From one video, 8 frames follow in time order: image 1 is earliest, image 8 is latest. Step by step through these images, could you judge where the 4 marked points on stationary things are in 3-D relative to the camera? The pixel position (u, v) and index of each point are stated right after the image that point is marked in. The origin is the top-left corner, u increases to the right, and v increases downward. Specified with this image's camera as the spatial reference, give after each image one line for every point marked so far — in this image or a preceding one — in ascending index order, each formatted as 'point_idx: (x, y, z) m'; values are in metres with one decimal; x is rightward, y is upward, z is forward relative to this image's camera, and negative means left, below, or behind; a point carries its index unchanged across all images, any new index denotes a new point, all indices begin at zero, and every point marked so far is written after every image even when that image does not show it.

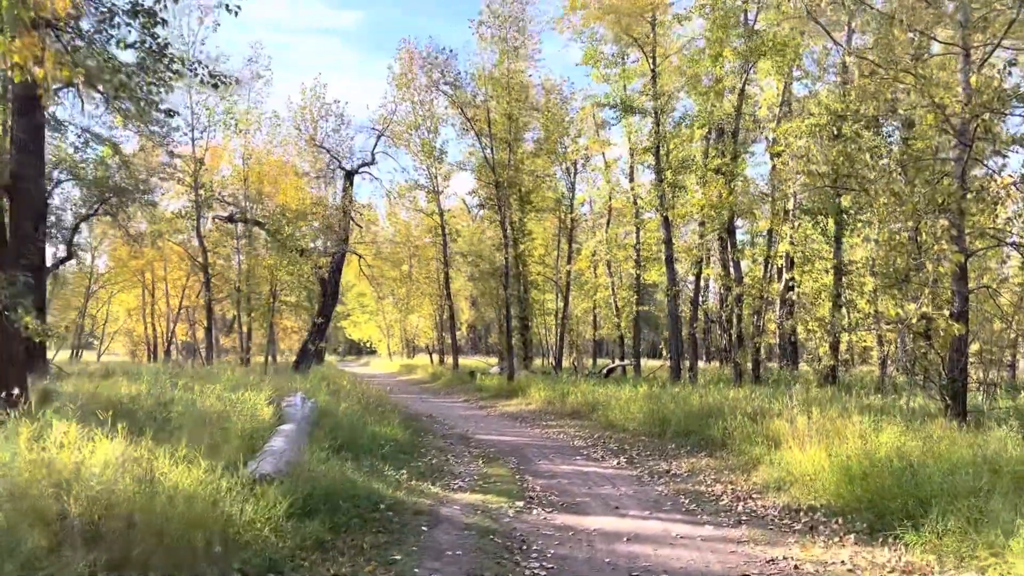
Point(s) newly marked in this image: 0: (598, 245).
0: (+2.0, +1.0, +20.0) m
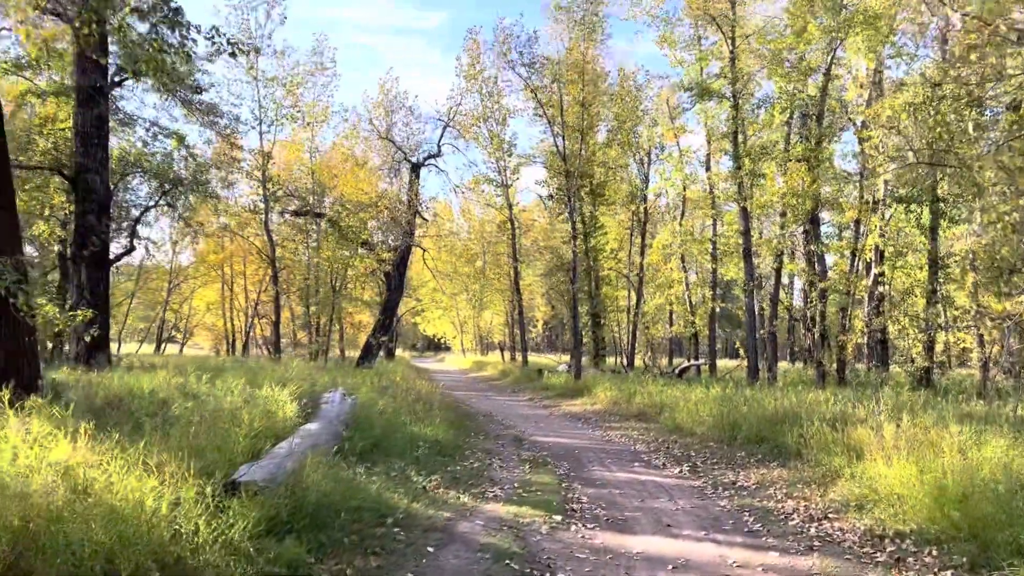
0: (+3.6, +1.1, +19.1) m
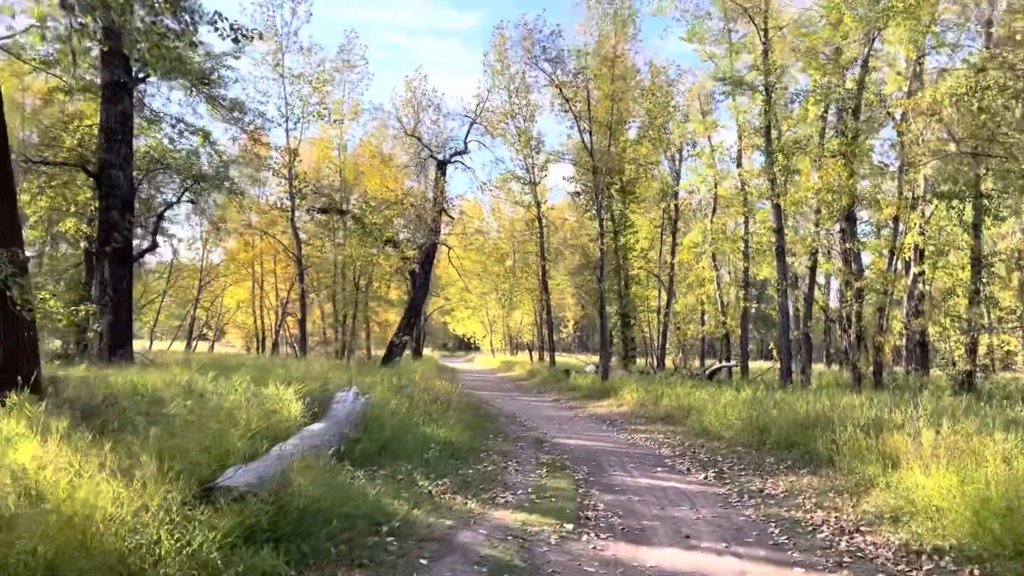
0: (+4.2, +1.1, +18.6) m
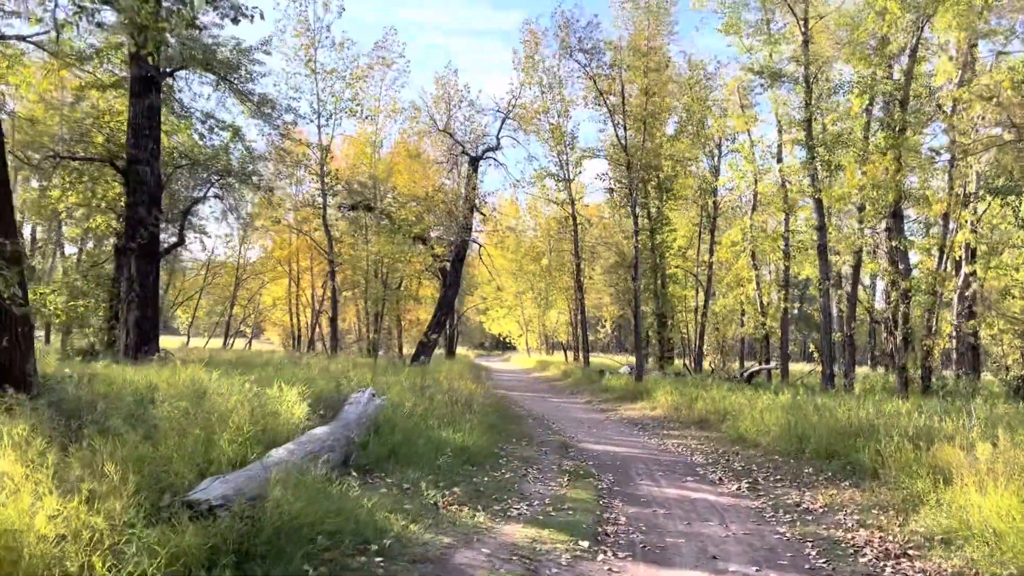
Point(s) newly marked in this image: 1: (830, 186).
0: (+4.9, +1.1, +18.0) m
1: (+5.3, +1.7, +14.0) m
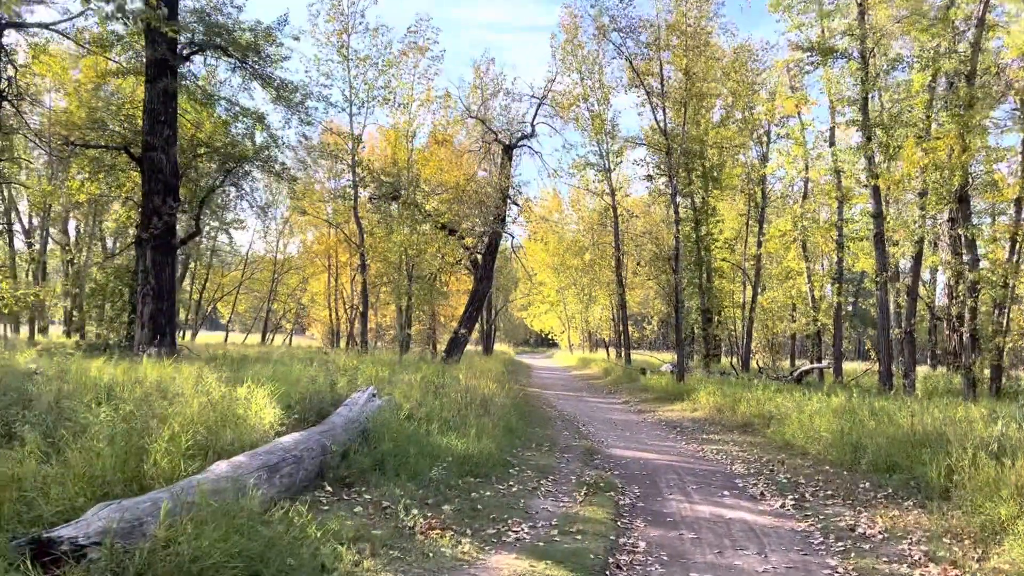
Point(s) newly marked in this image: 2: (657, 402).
0: (+5.6, +1.3, +16.9) m
1: (+5.7, +1.8, +12.9) m
2: (+2.5, -1.9, +14.5) m
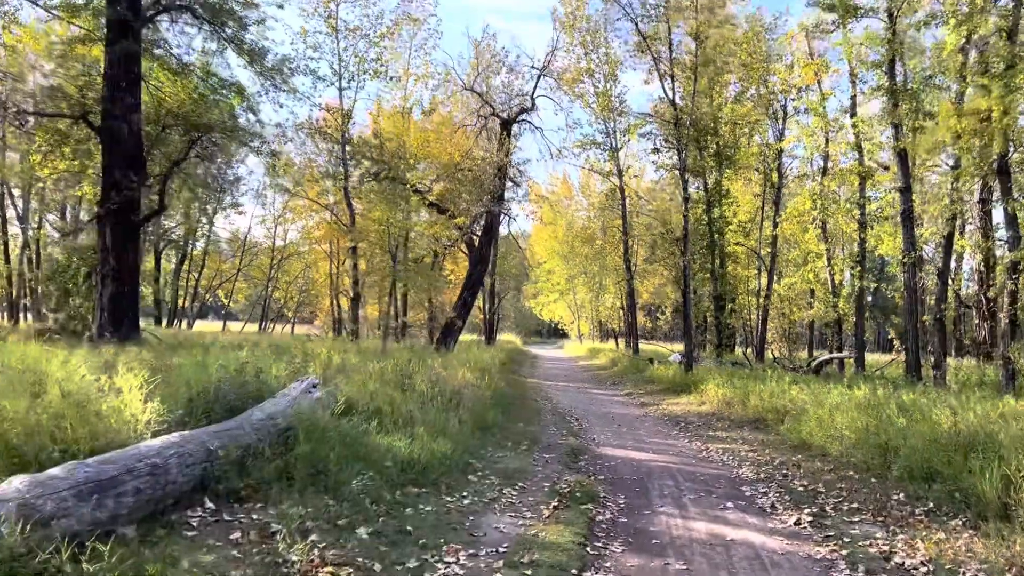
0: (+5.6, +1.5, +15.7) m
1: (+5.6, +2.1, +11.7) m
2: (+2.4, -1.7, +13.4) m
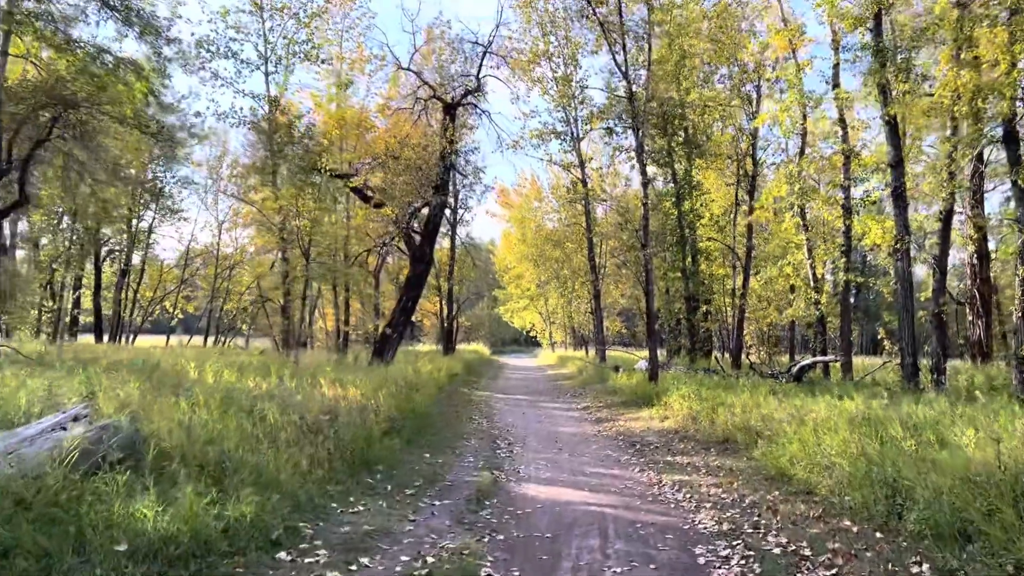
0: (+4.6, +1.6, +14.1) m
1: (+4.7, +2.2, +10.0) m
2: (+1.5, -1.6, +11.6) m
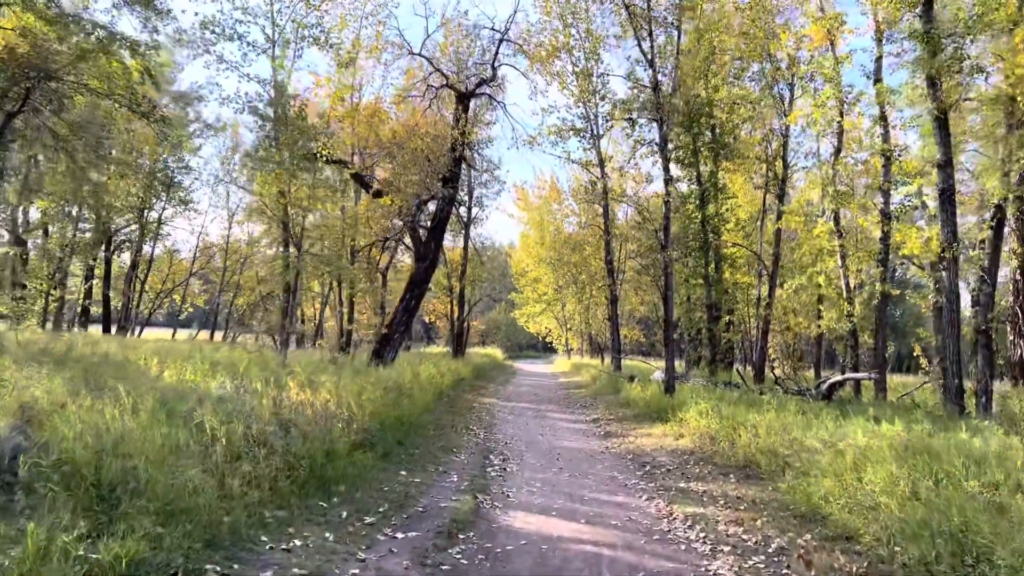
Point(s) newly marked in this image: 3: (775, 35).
0: (+4.8, +1.4, +13.2) m
1: (+4.8, +2.0, +9.1) m
2: (+1.6, -1.7, +10.7) m
3: (+4.4, +4.3, +14.2) m
